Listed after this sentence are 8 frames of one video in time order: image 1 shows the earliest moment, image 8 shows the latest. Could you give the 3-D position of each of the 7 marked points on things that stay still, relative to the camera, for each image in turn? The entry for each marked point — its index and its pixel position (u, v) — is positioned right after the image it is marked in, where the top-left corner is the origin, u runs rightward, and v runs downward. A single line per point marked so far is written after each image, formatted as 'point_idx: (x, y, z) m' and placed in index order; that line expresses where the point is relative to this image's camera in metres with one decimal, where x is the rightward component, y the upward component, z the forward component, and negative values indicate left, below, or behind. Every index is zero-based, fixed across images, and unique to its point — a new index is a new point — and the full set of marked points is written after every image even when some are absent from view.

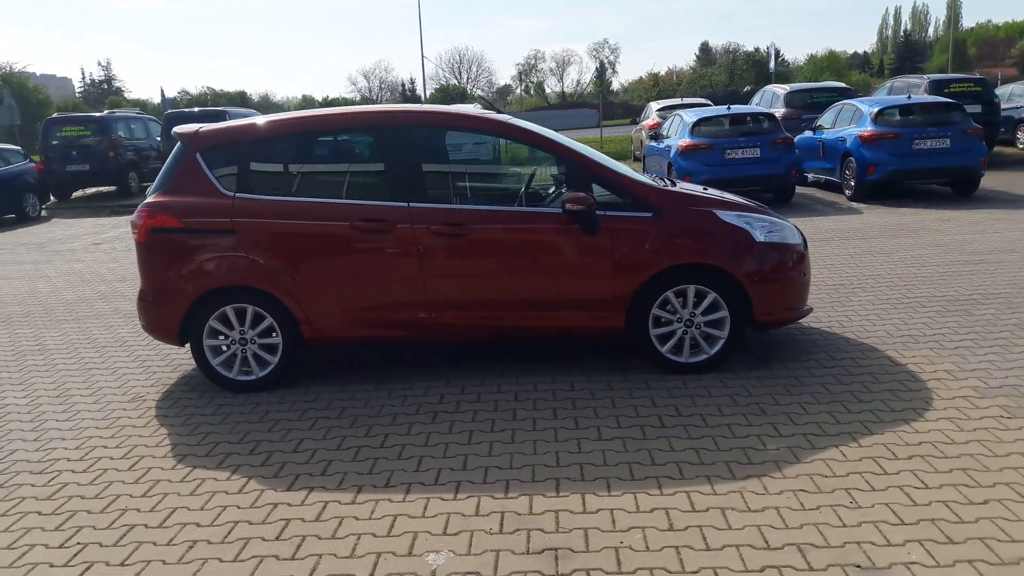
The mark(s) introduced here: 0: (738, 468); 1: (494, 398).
0: (+1.1, -0.9, +4.2) m
1: (-0.1, -0.7, +5.4) m
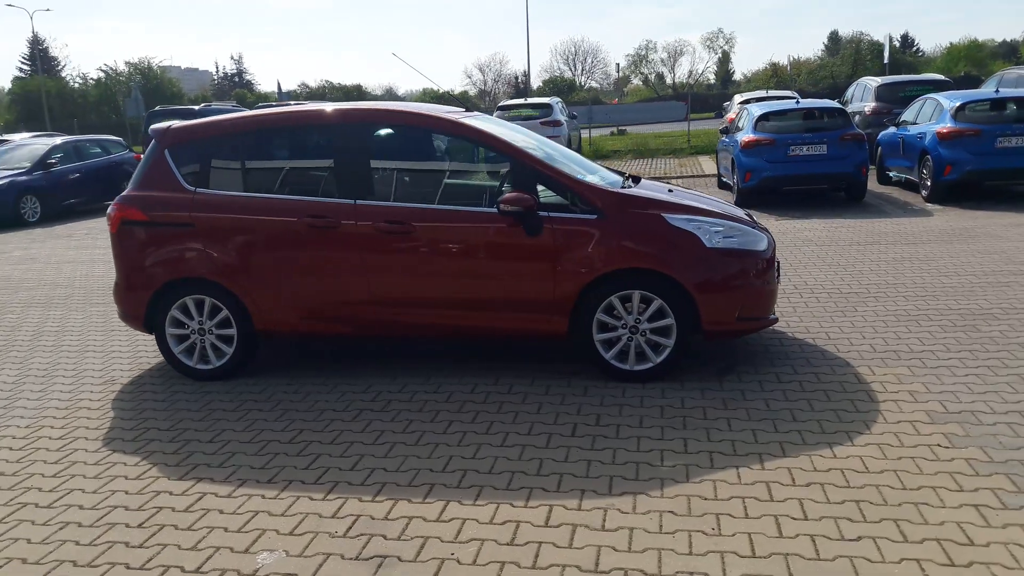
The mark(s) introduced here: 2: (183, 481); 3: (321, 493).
0: (+0.5, -0.9, +4.1) m
1: (-0.6, -0.7, +5.4) m
2: (-1.7, -1.0, +4.3) m
3: (-0.9, -1.0, +4.1) m
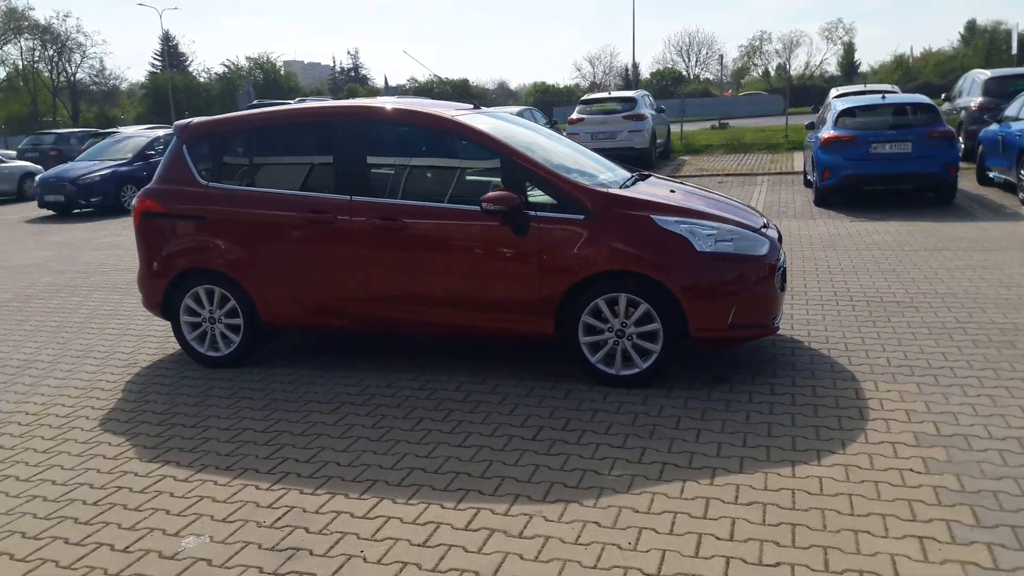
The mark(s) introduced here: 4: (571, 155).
0: (+0.2, -1.0, +4.0) m
1: (-0.7, -0.7, +5.4) m
2: (-1.9, -0.9, +4.6) m
3: (-1.2, -1.0, +4.2) m
4: (+0.4, +1.0, +6.4) m
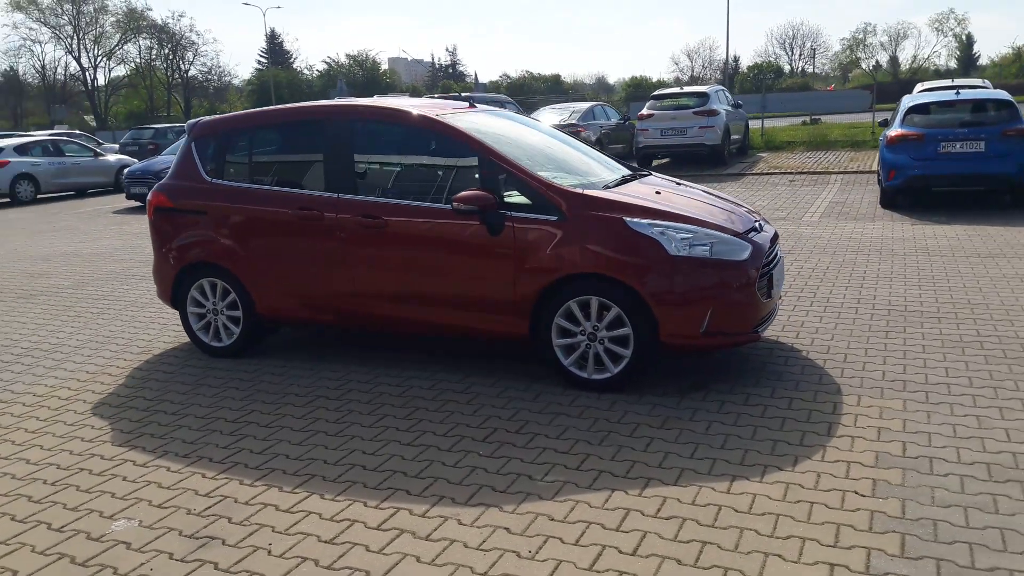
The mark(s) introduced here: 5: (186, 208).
0: (-0.2, -1.0, +4.0) m
1: (-0.8, -0.7, +5.5) m
2: (-2.2, -0.9, +4.8) m
3: (-1.5, -0.9, +4.4) m
4: (+0.4, +1.0, +6.4) m
5: (-2.4, +0.6, +6.4) m
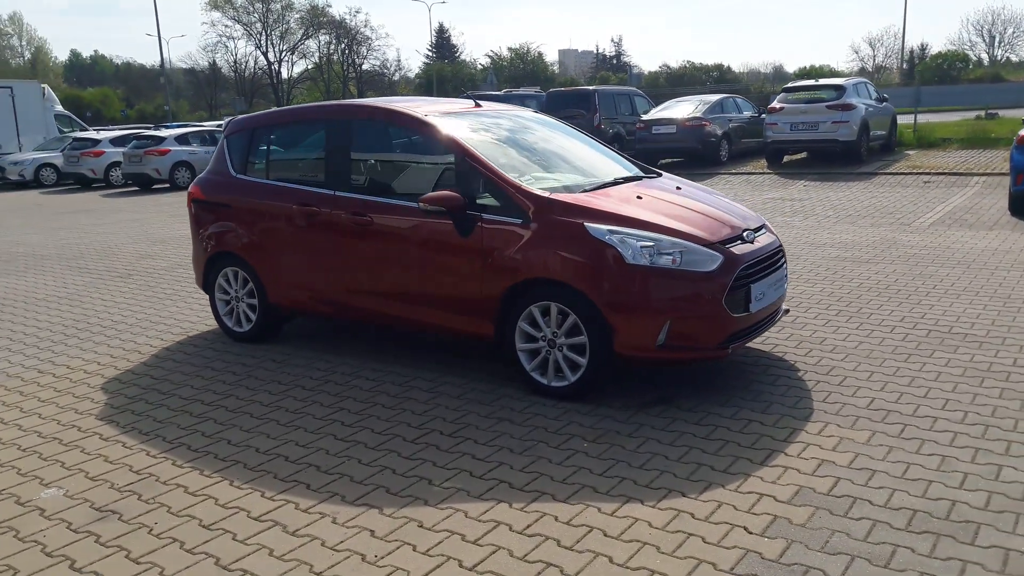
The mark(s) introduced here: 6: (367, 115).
0: (-0.7, -1.0, +4.0) m
1: (-1.0, -0.6, +5.7) m
2: (-2.5, -0.8, +5.2) m
3: (-1.9, -0.9, +4.7) m
4: (+0.4, +0.9, +6.2) m
5: (-2.4, +0.7, +6.8) m
6: (-1.0, +1.2, +6.1) m
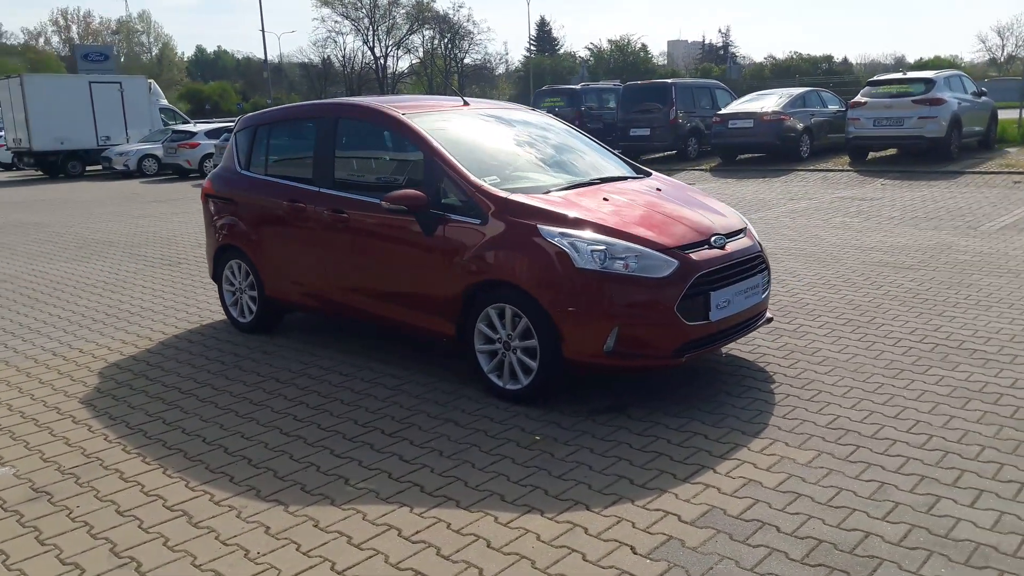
0: (-1.1, -1.0, +4.1) m
1: (-1.2, -0.6, +5.8) m
2: (-2.8, -0.7, +5.5) m
3: (-2.3, -0.8, +4.9) m
4: (+0.3, +0.9, +6.1) m
5: (-2.4, +0.8, +7.1) m
6: (-1.1, +1.2, +6.1) m
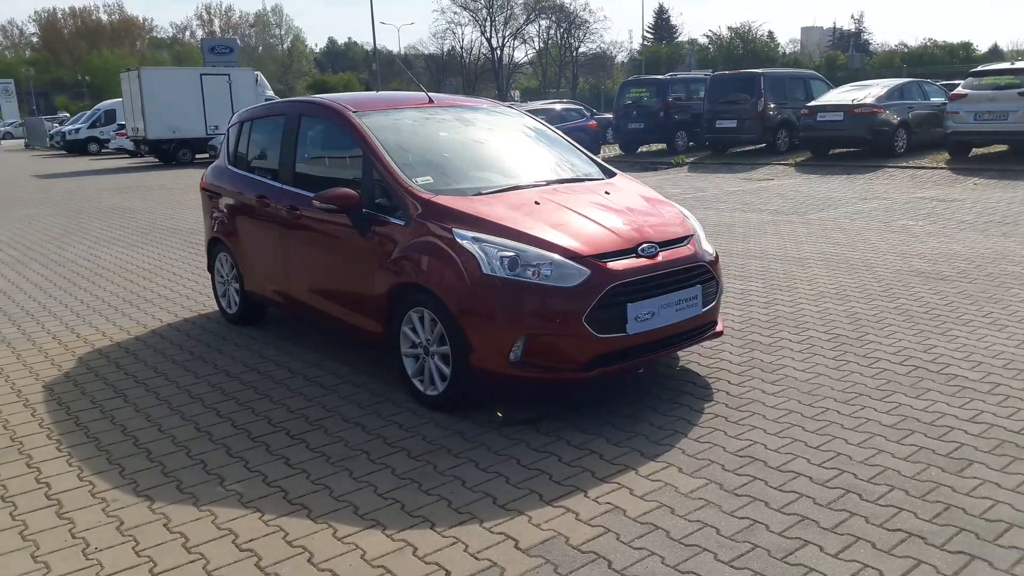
0: (-1.7, -1.0, +4.2) m
1: (-1.6, -0.6, +5.8) m
2: (-3.2, -0.7, +5.8) m
3: (-2.8, -0.8, +5.1) m
4: (0.0, +0.9, +5.9) m
5: (-2.5, +0.8, +7.3) m
6: (-1.4, +1.3, +6.2) m
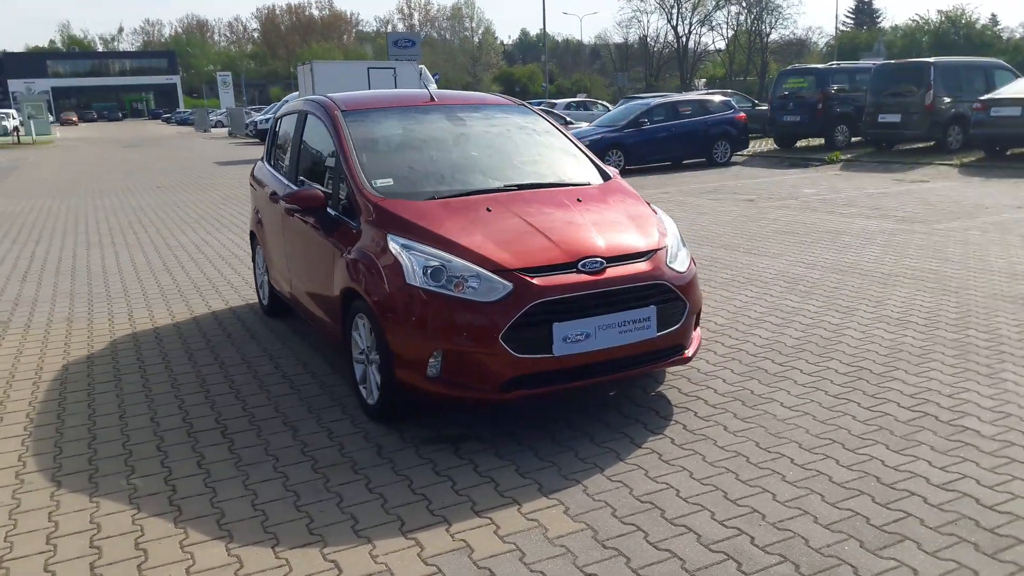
0: (-2.2, -0.9, +4.3) m
1: (-1.7, -0.6, +5.9) m
2: (-3.3, -0.6, +6.2) m
3: (-3.0, -0.7, +5.5) m
4: (0.0, +0.8, +5.7) m
5: (-2.2, +0.9, +7.5) m
6: (-1.4, +1.3, +6.2) m
